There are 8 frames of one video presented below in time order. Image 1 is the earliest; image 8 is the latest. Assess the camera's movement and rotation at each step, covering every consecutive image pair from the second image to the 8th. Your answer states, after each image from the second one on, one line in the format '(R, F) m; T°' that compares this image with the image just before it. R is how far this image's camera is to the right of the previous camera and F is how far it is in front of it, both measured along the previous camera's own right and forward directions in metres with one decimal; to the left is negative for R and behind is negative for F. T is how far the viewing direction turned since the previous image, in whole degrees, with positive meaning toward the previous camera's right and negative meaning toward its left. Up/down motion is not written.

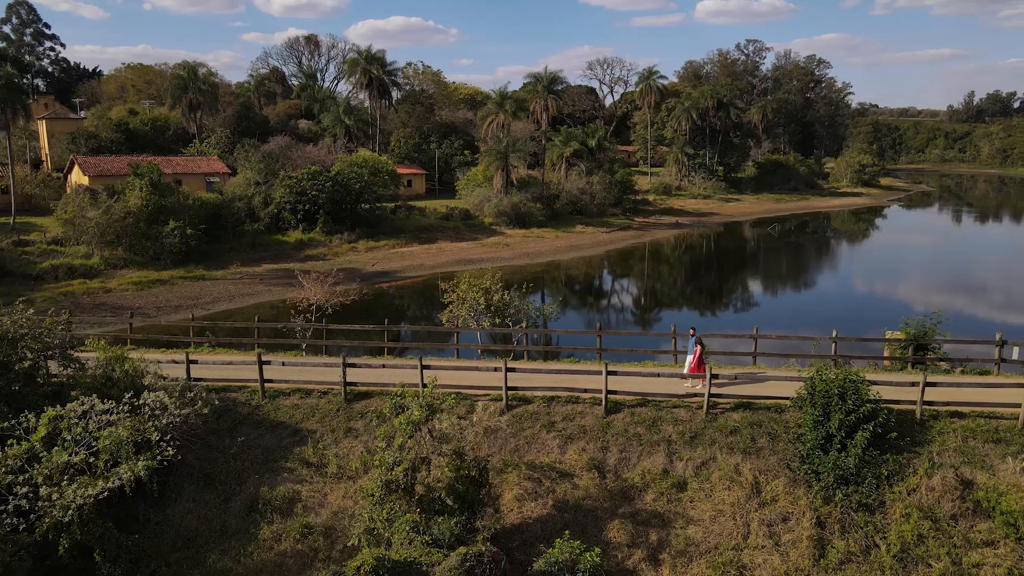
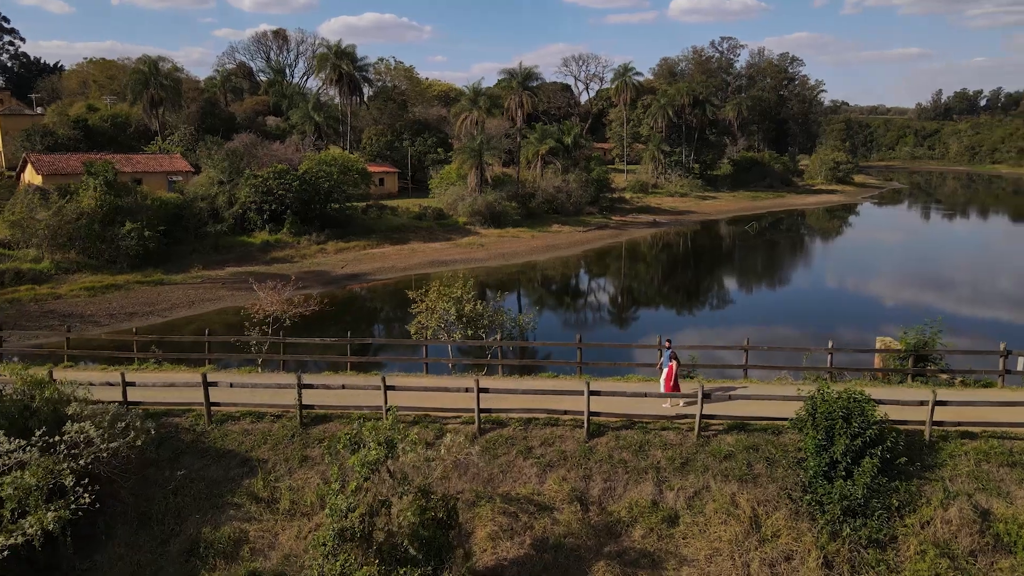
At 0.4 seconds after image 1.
(0.0, +1.0) m; +2°
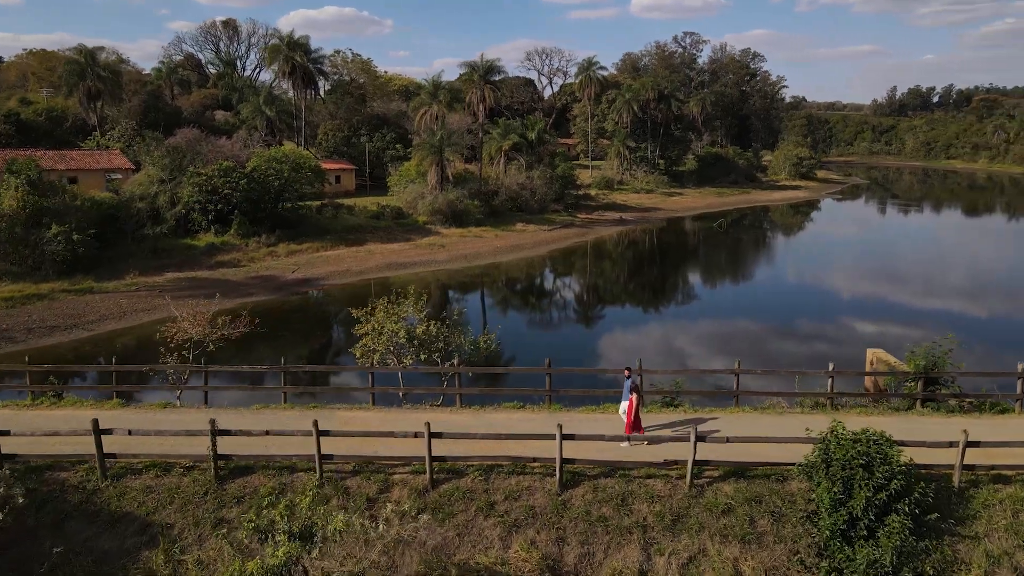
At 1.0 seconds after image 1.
(+0.1, +1.6) m; +3°
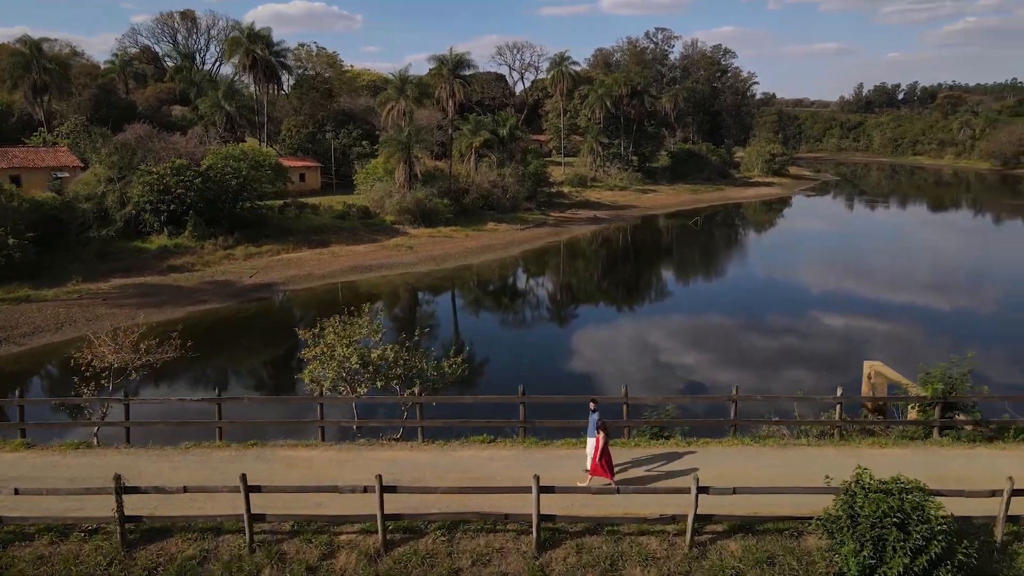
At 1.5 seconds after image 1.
(+0.1, +1.3) m; +2°
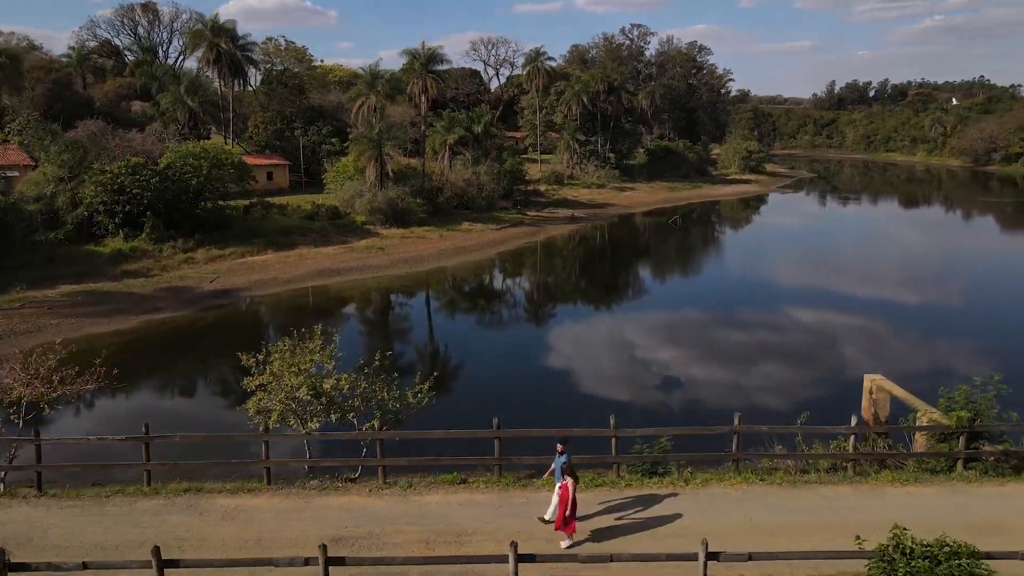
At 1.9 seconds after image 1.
(0.0, +1.2) m; +2°
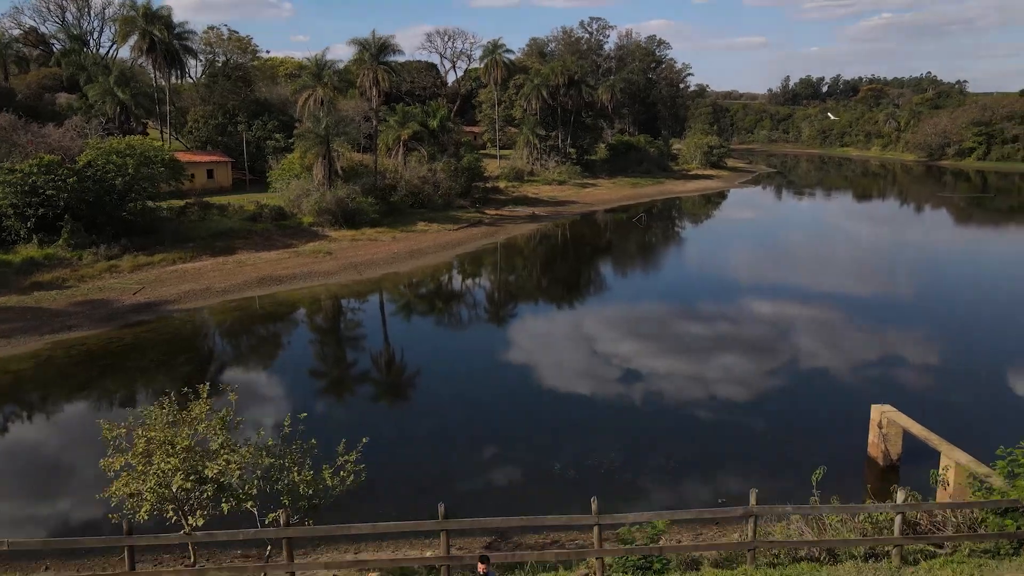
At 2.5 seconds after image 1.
(+0.1, +2.0) m; +3°
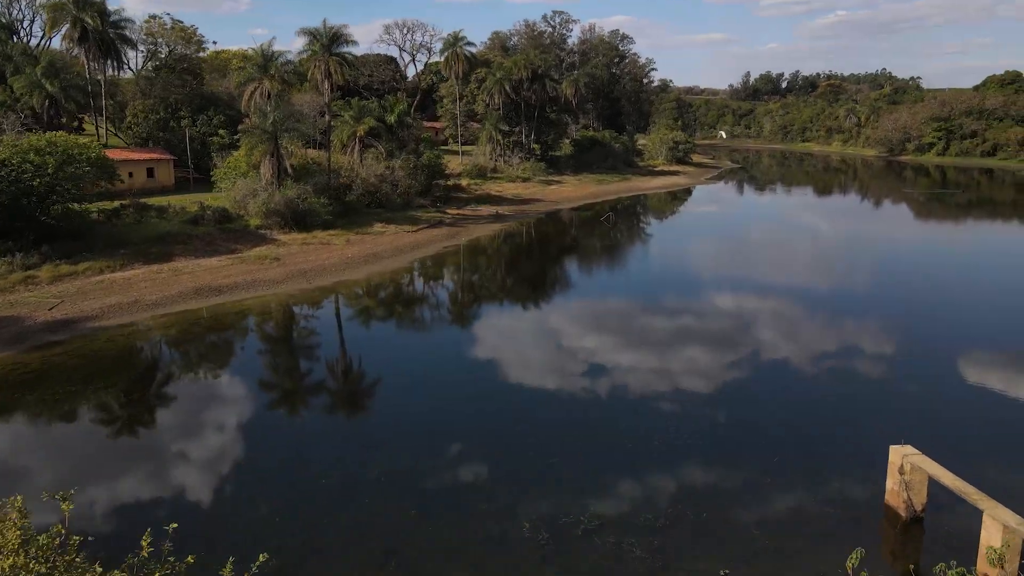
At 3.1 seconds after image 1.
(+0.1, +1.9) m; +3°
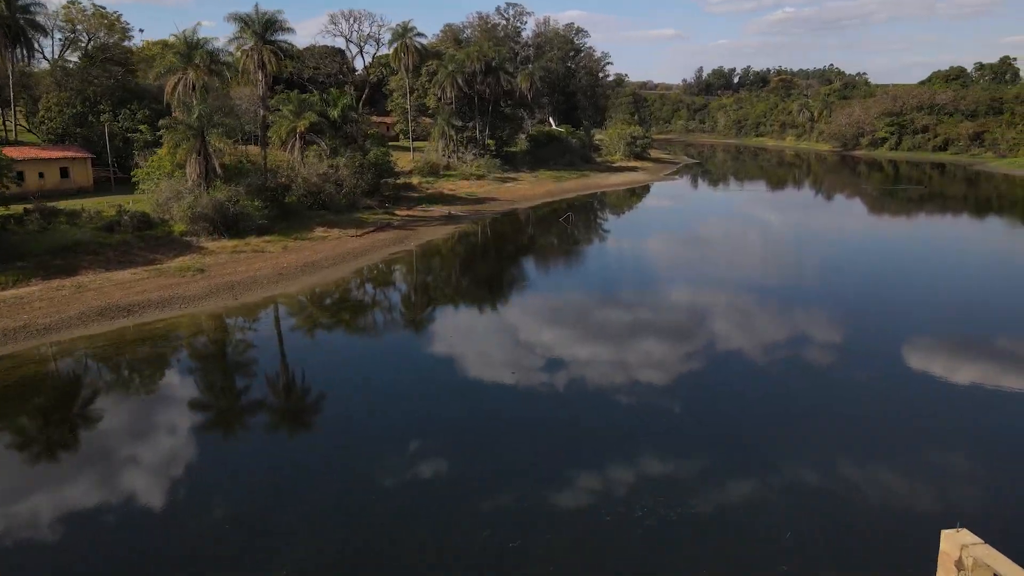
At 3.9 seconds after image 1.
(+0.1, +2.4) m; +3°
